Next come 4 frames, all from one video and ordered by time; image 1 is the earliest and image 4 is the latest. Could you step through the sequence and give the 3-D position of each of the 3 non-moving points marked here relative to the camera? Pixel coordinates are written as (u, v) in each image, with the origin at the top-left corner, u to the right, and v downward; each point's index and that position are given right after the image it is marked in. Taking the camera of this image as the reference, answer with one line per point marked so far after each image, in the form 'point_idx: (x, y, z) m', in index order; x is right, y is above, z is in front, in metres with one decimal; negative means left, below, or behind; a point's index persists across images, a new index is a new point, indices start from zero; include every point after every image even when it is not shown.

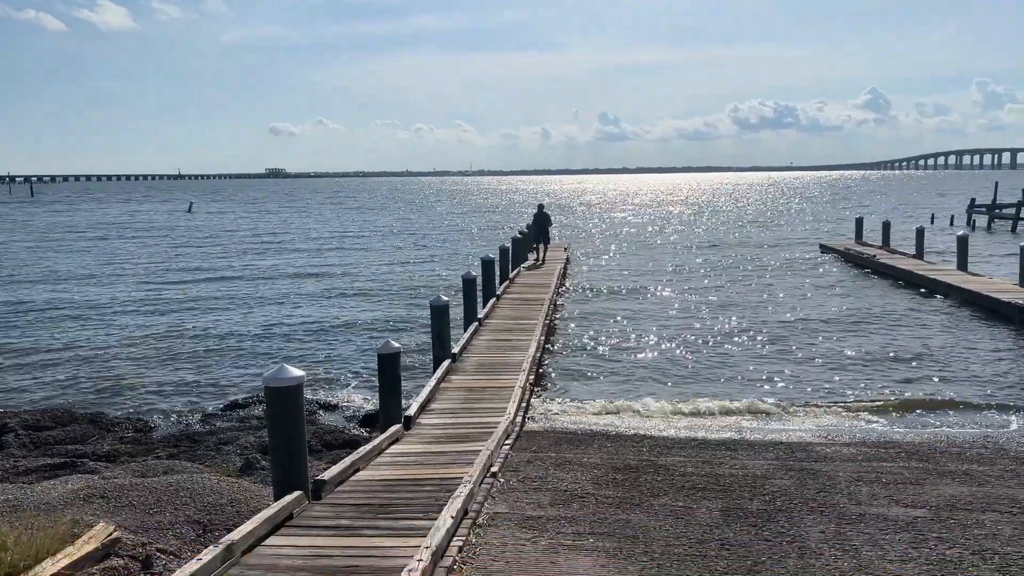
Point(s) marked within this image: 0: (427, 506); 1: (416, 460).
0: (-0.6, -1.6, +6.1) m
1: (-0.9, -1.6, +7.9) m
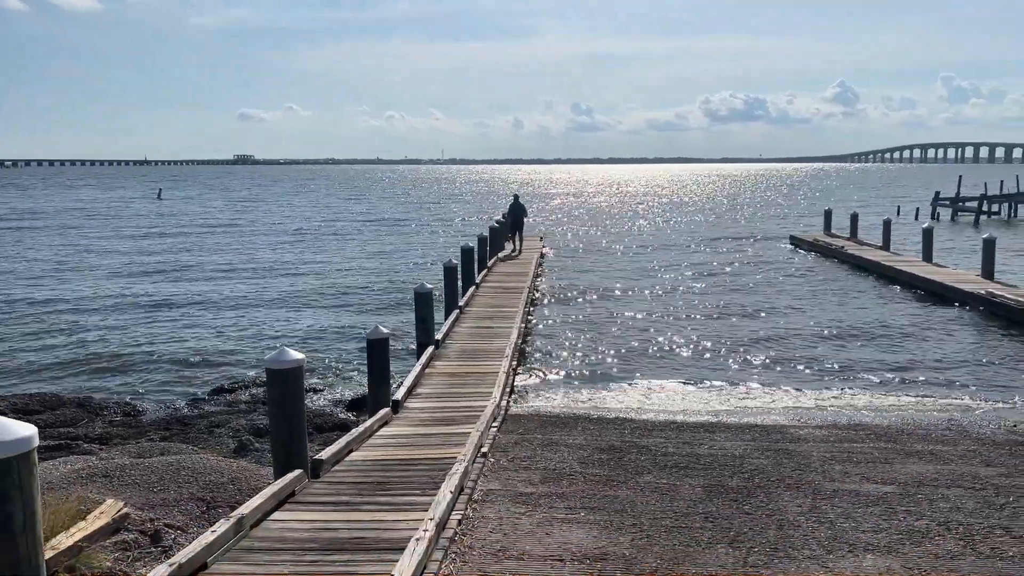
0: (-0.7, -1.5, +6.4) m
1: (-1.0, -1.5, +8.1) m
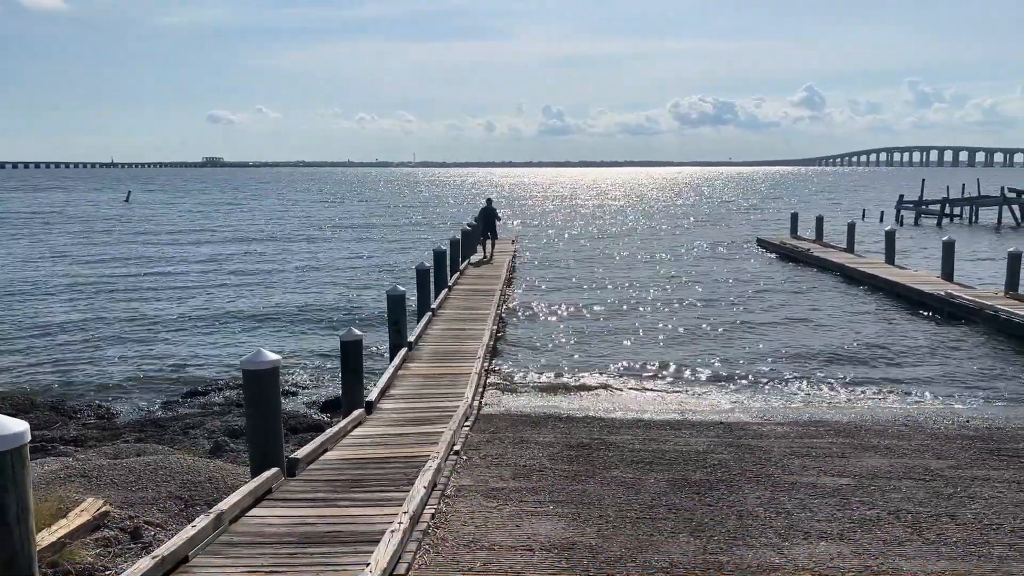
0: (-0.9, -1.5, +6.6) m
1: (-1.3, -1.5, +8.3) m
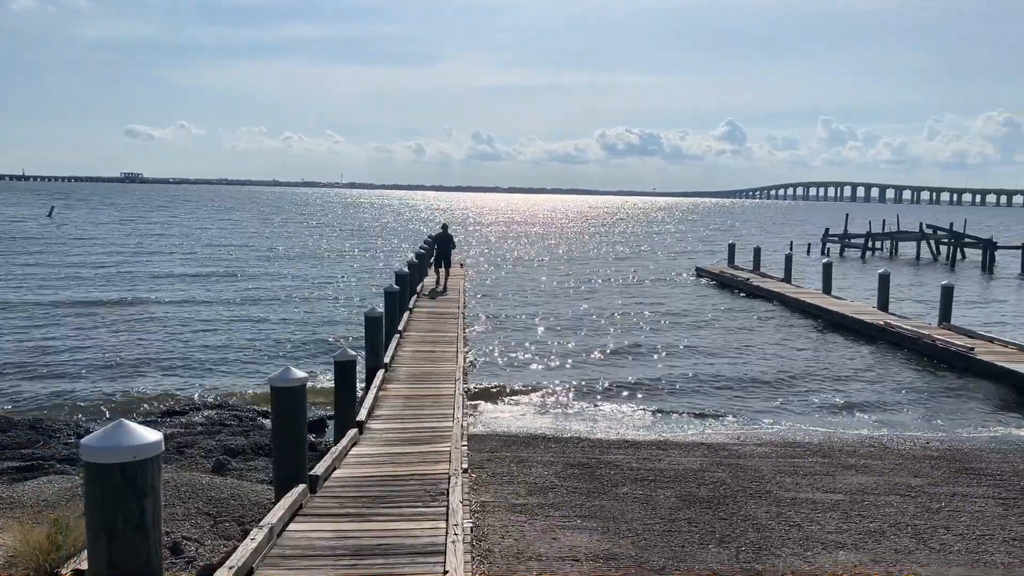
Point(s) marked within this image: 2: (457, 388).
0: (-0.7, -1.7, +6.7) m
1: (-1.3, -1.7, +8.3) m
2: (-0.8, -1.5, +12.2) m
